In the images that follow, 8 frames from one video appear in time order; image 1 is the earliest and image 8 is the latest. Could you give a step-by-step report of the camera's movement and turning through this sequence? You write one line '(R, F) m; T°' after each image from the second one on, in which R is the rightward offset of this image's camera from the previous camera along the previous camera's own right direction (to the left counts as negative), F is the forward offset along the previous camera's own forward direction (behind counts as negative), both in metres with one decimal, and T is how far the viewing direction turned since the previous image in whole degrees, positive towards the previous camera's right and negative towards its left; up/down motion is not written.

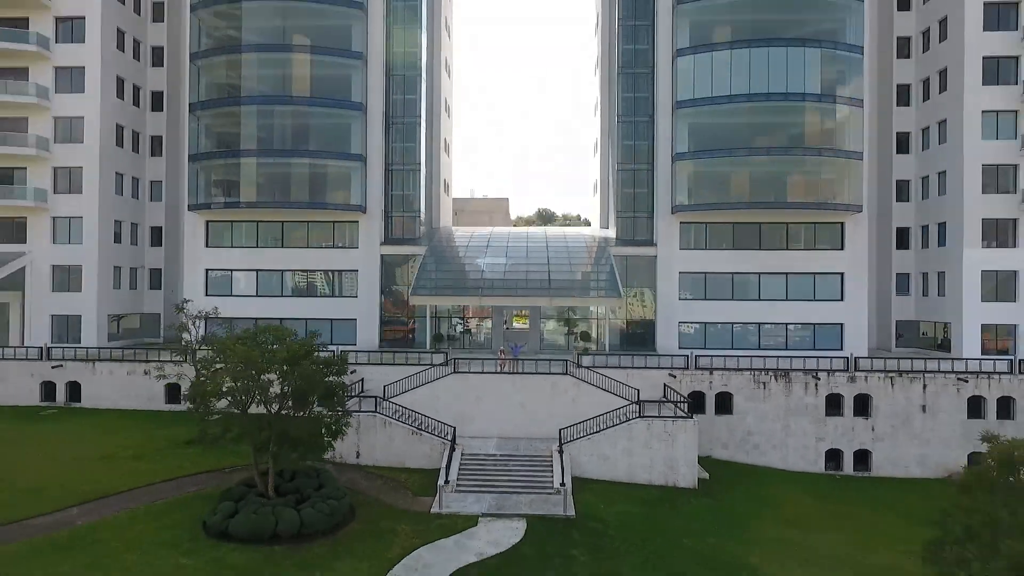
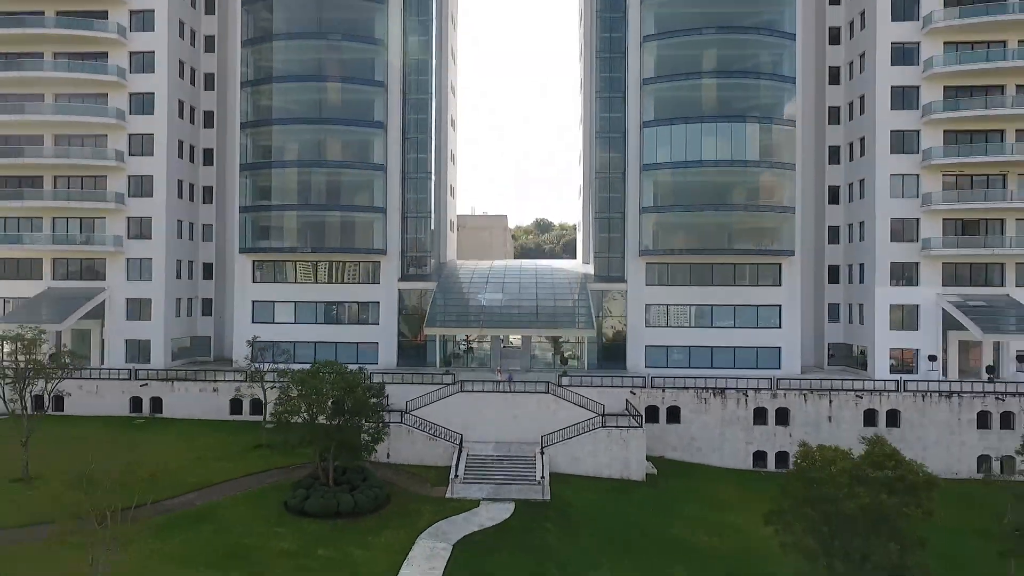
(+0.2, -5.3) m; 0°
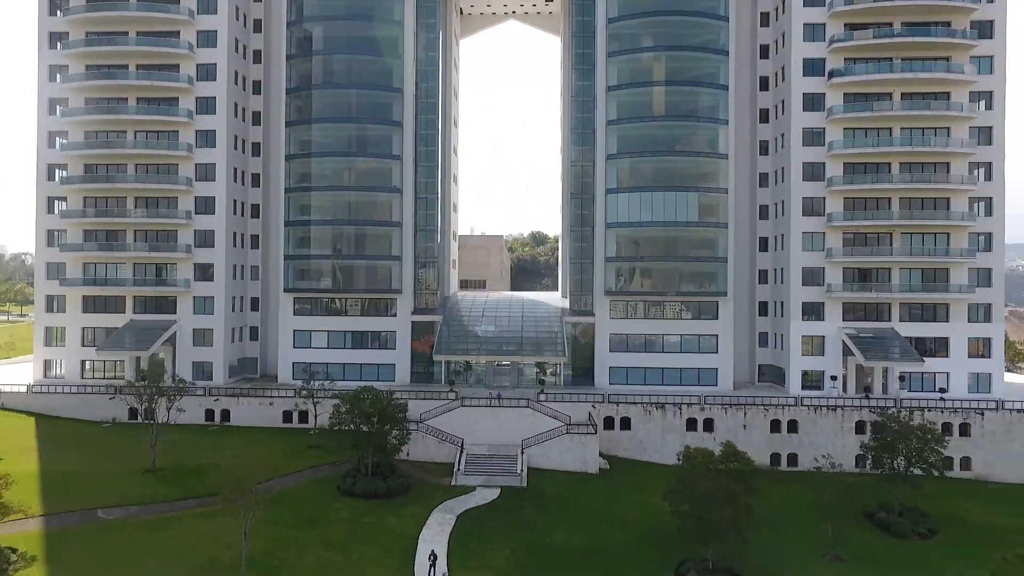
(+0.5, -7.6) m; 0°
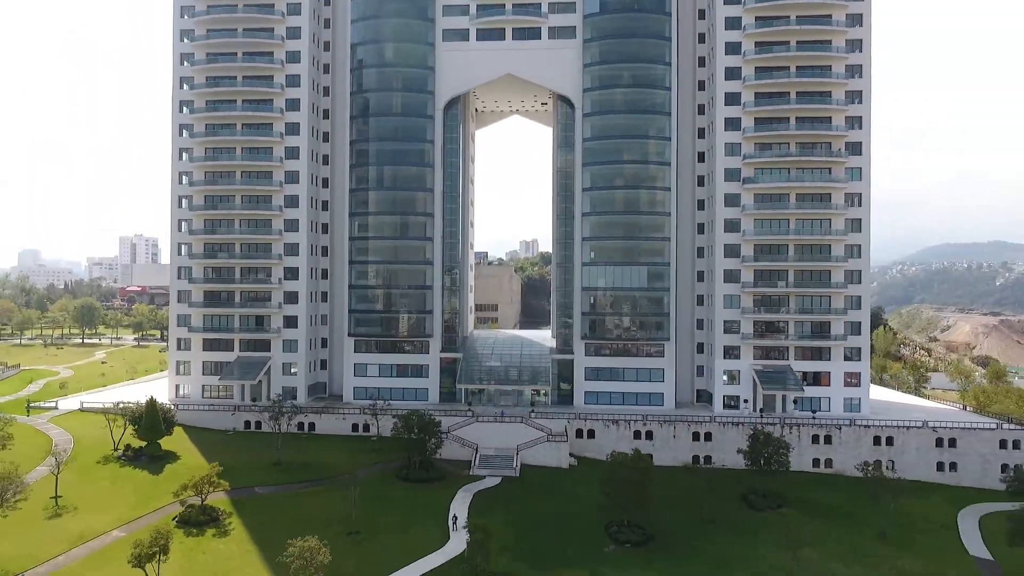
(+1.2, -14.2) m; -1°
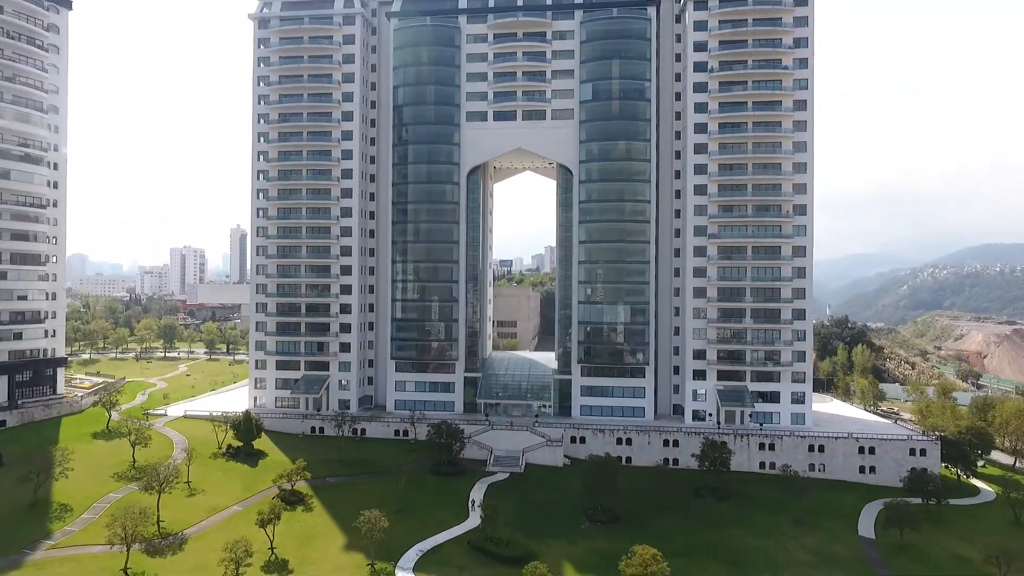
(+1.8, -12.4) m; -2°
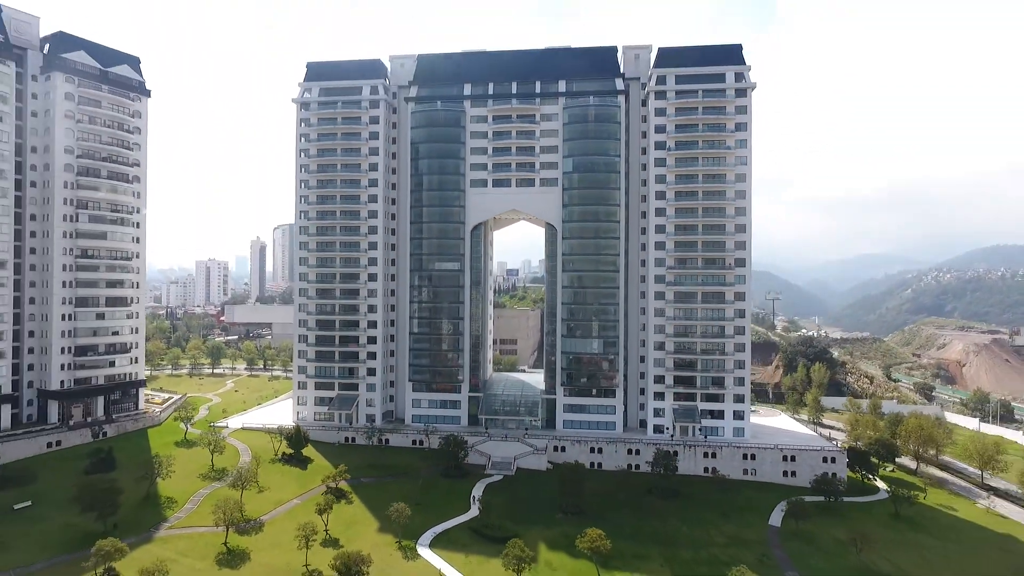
(+1.7, -14.5) m; -1°
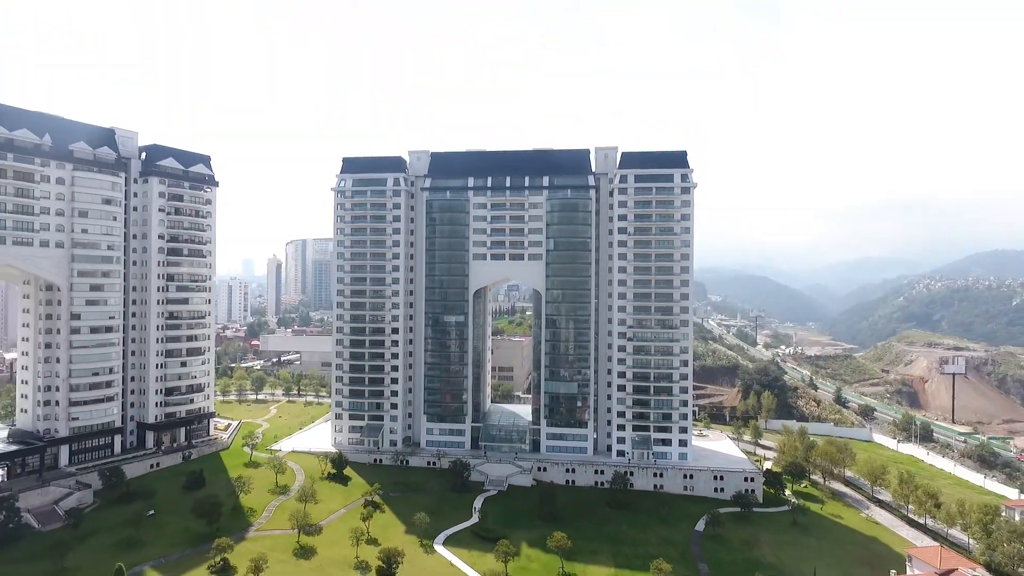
(+1.4, -20.6) m; 0°
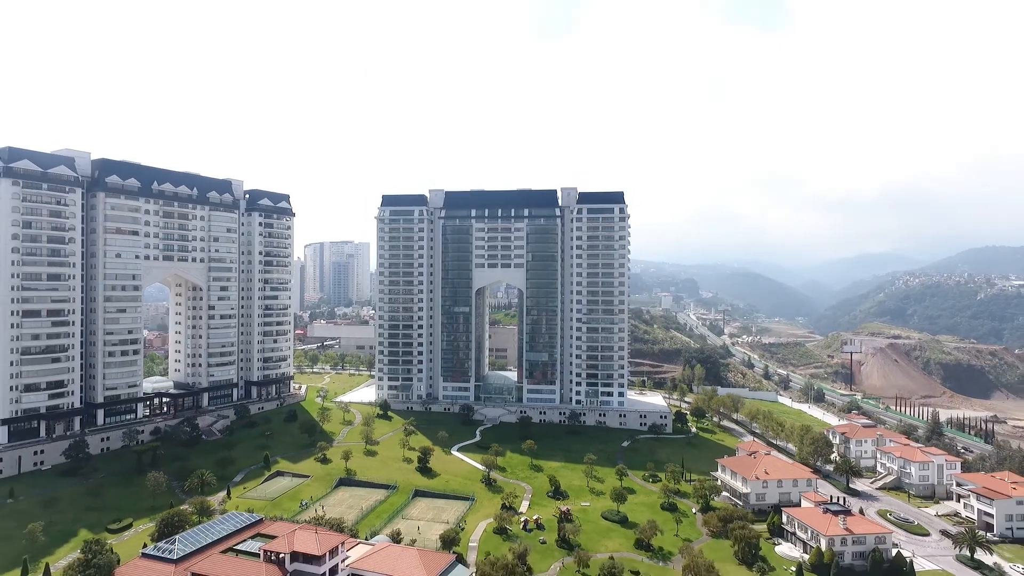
(+2.7, -42.1) m; 0°
